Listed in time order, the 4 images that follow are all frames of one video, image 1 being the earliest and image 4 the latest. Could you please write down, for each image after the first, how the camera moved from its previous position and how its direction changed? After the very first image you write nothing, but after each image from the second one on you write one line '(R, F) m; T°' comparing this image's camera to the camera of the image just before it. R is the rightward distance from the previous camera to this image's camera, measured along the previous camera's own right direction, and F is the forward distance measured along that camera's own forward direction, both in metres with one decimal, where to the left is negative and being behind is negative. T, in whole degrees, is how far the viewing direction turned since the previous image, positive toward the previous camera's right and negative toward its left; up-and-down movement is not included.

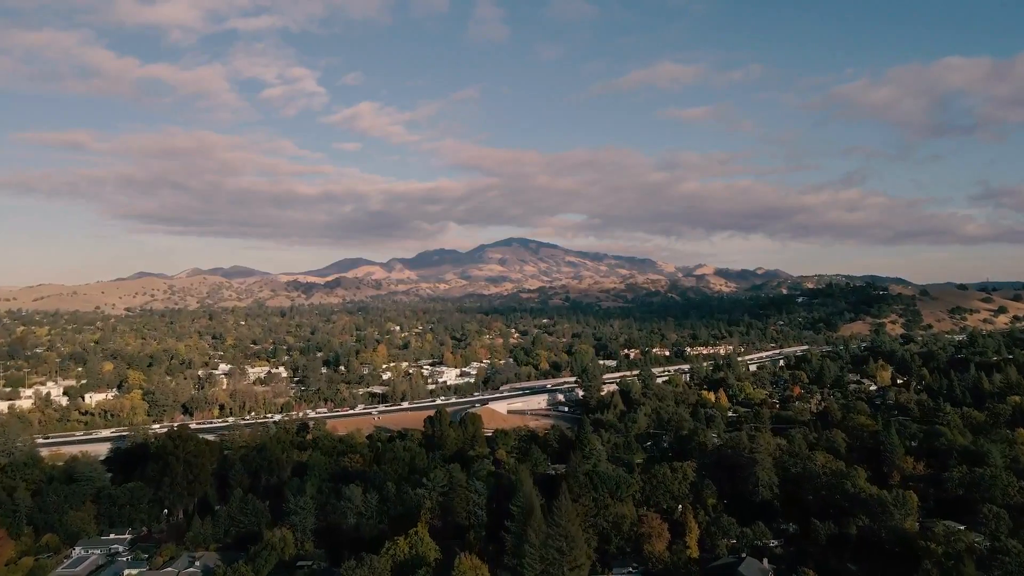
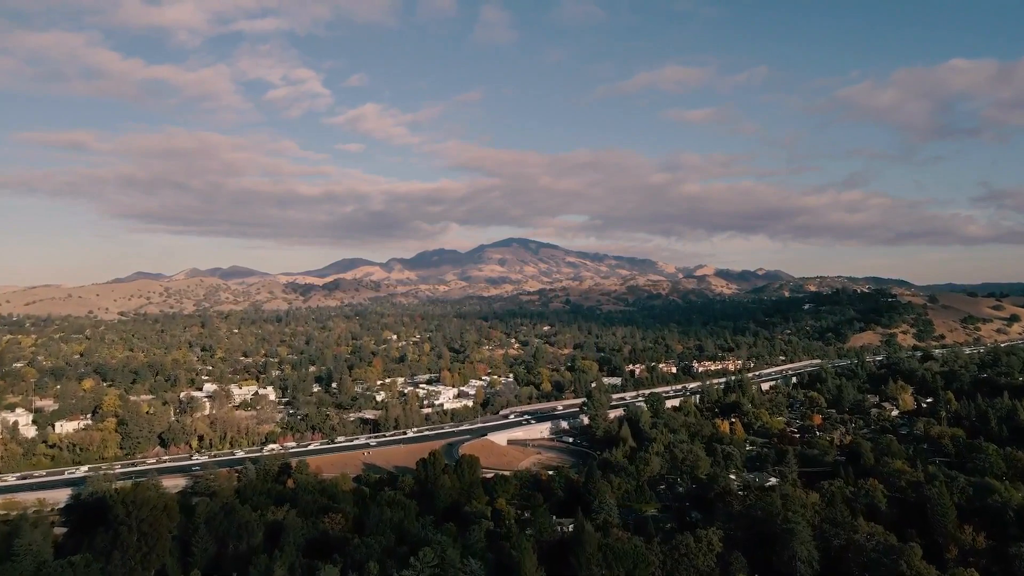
(0.0, +3.1) m; 0°
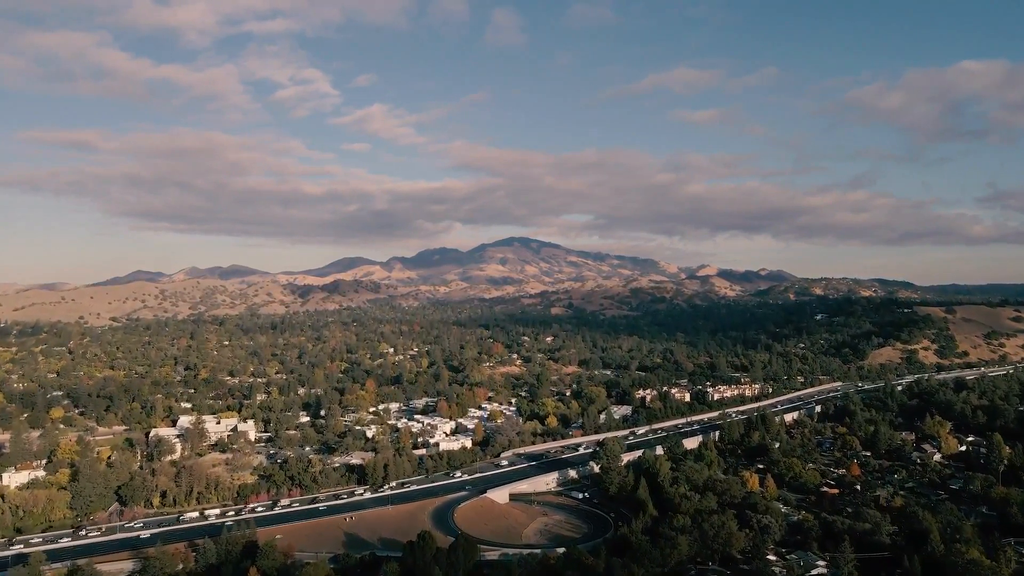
(-0.1, +4.9) m; 0°
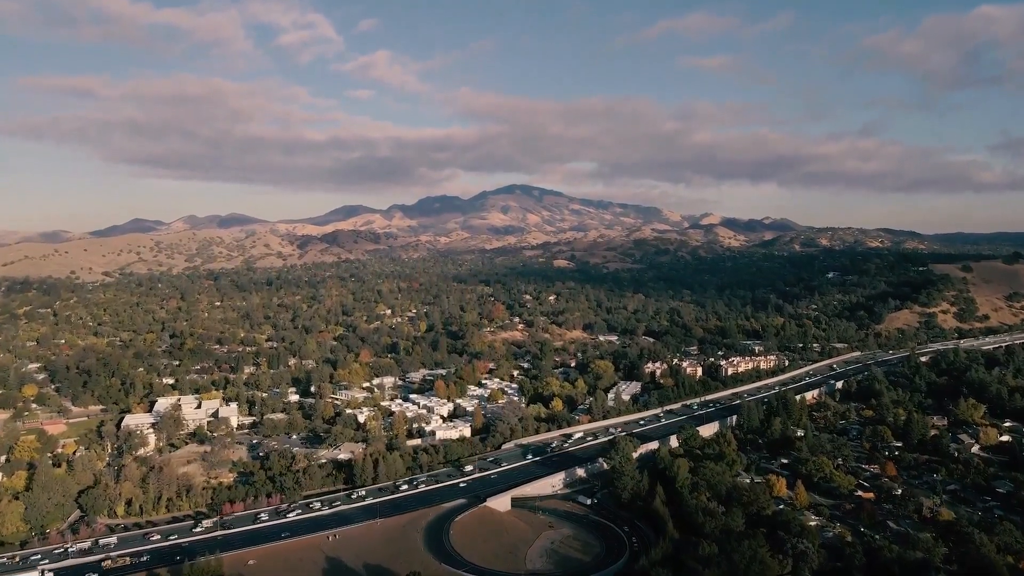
(-0.1, +4.6) m; 0°
